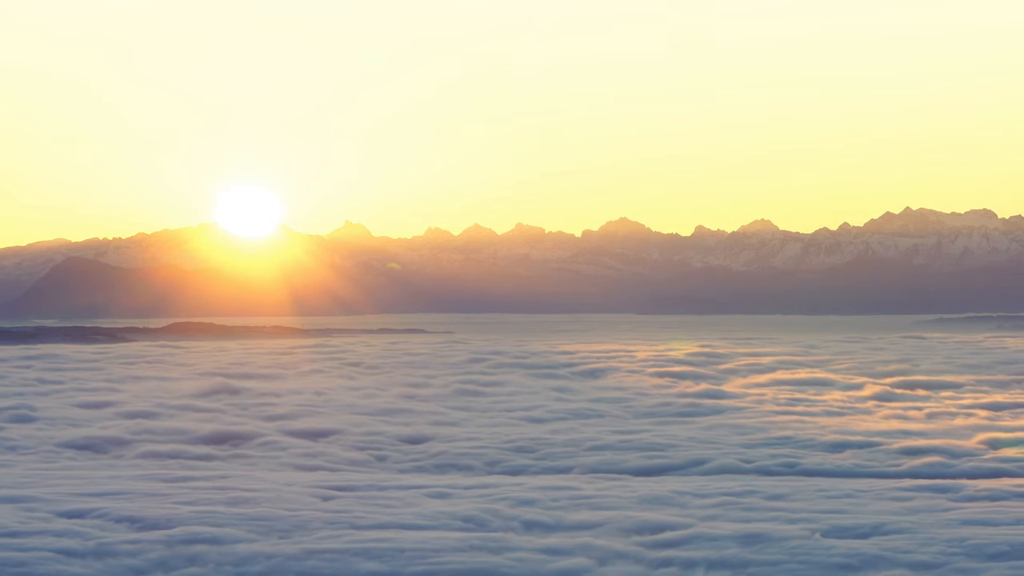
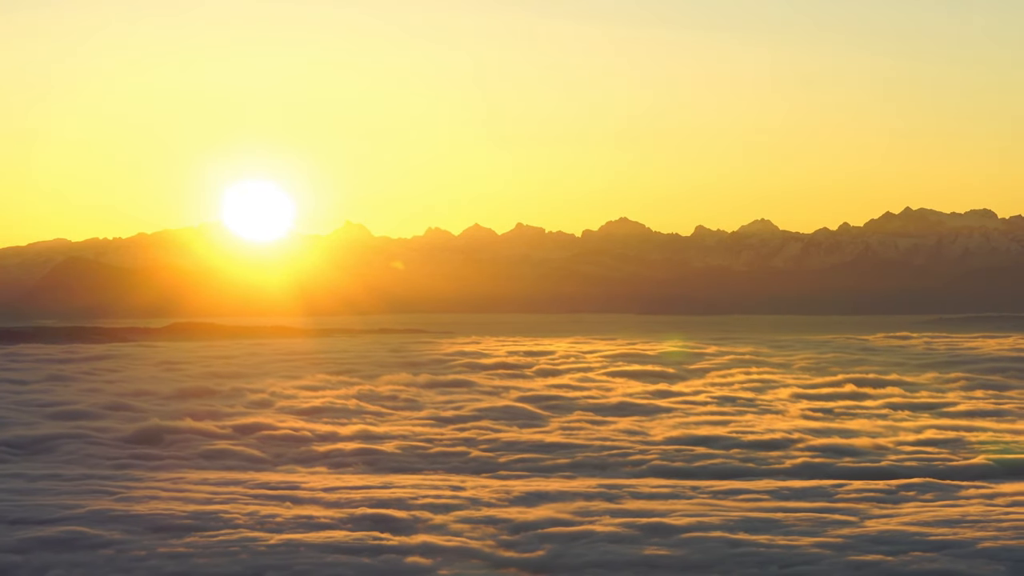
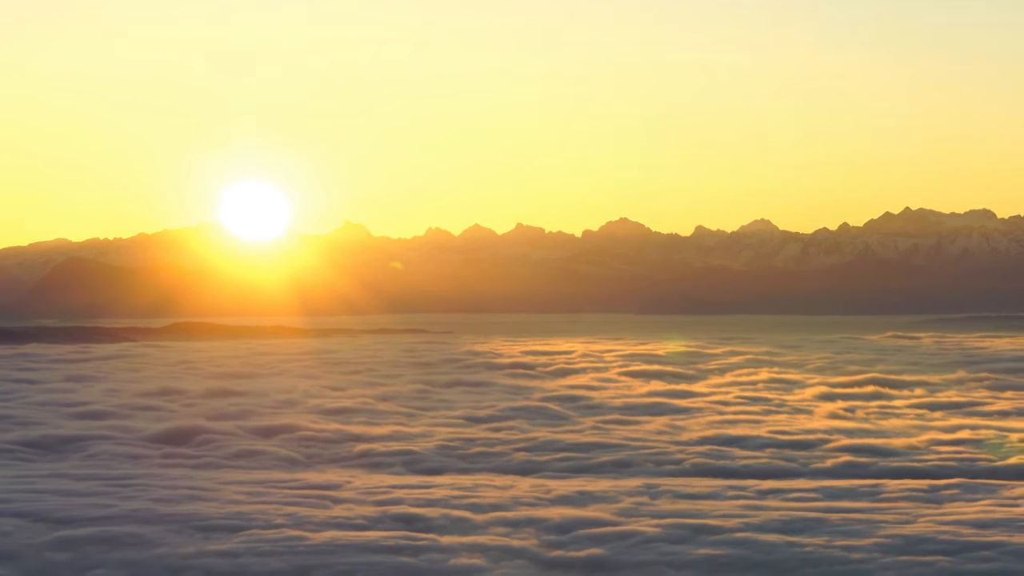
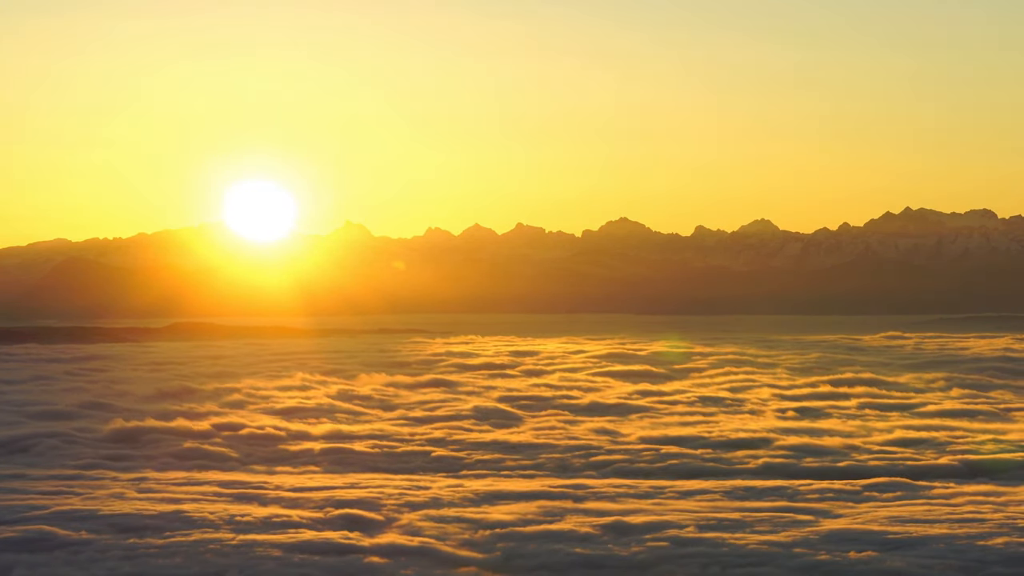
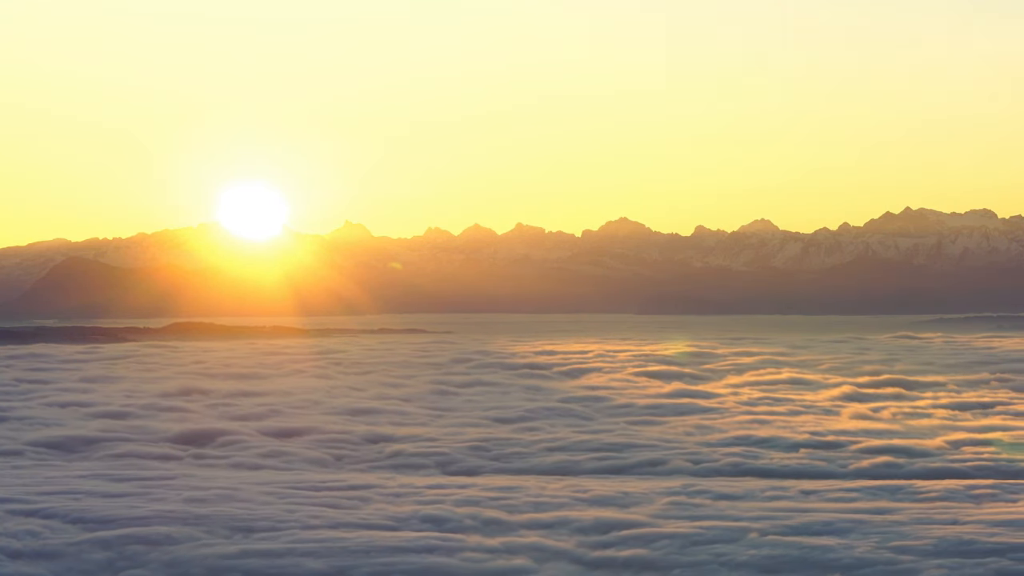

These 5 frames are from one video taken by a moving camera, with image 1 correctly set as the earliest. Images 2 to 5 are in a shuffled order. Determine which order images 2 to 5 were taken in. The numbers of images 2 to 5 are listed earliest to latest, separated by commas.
5, 3, 2, 4
